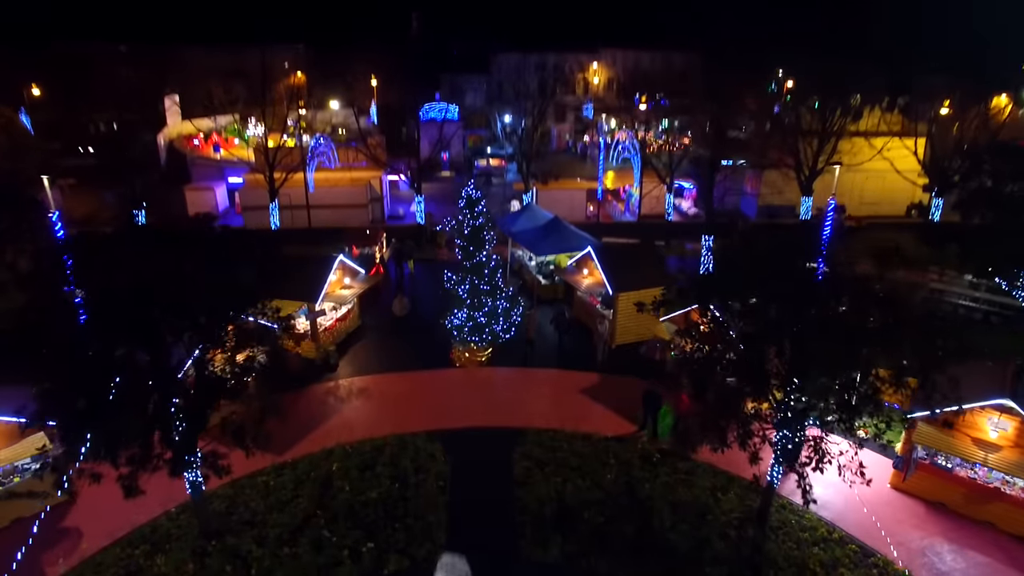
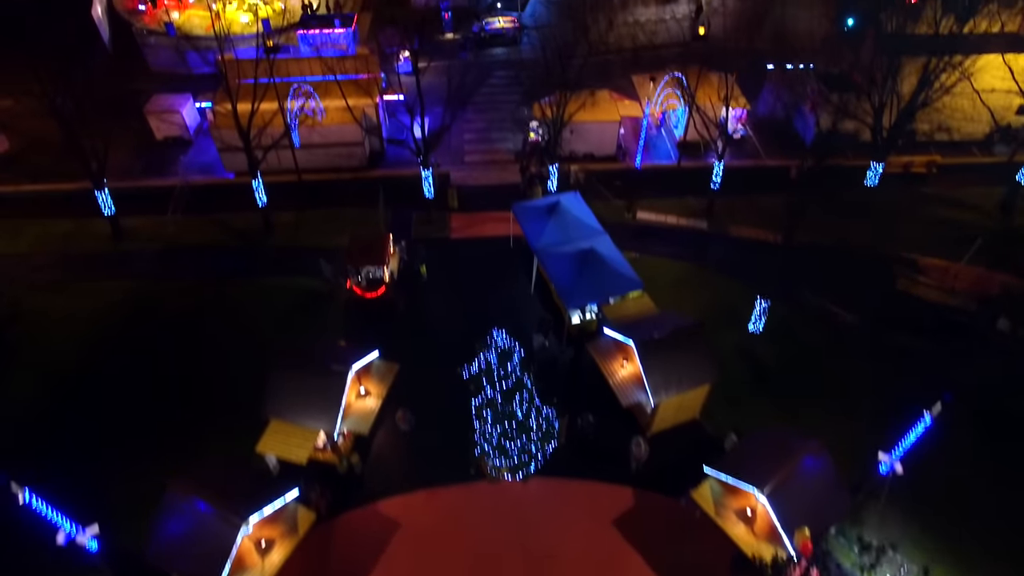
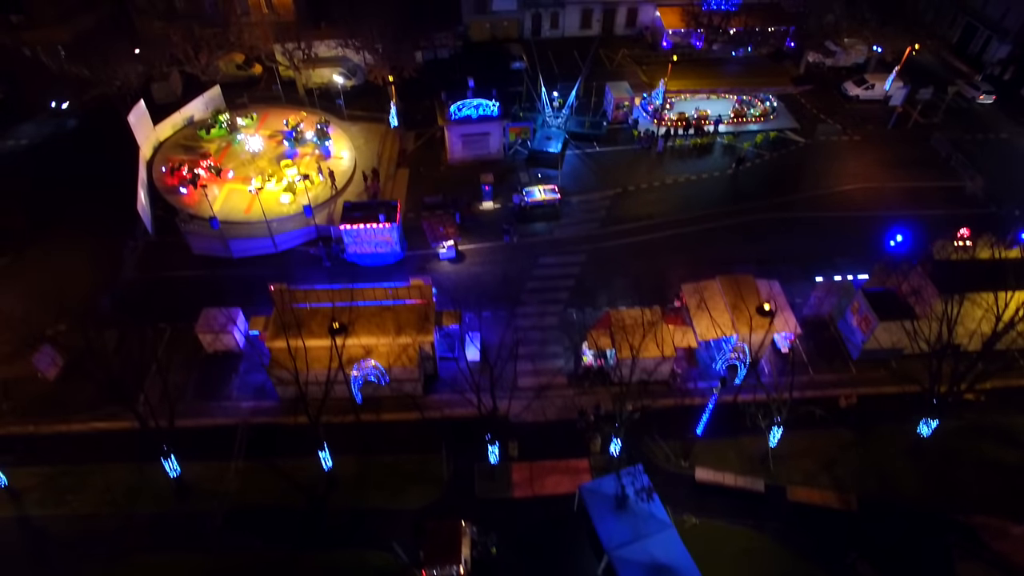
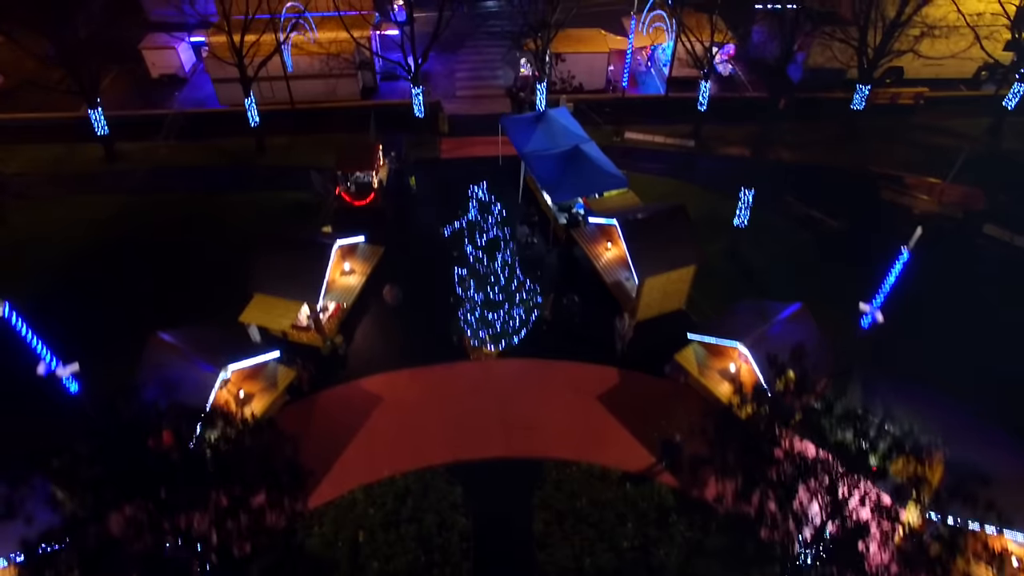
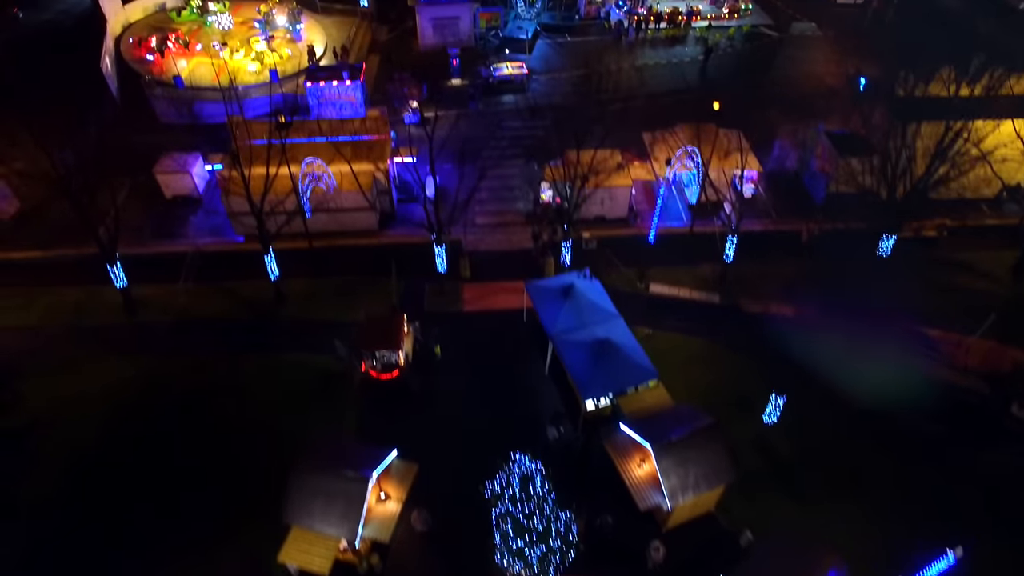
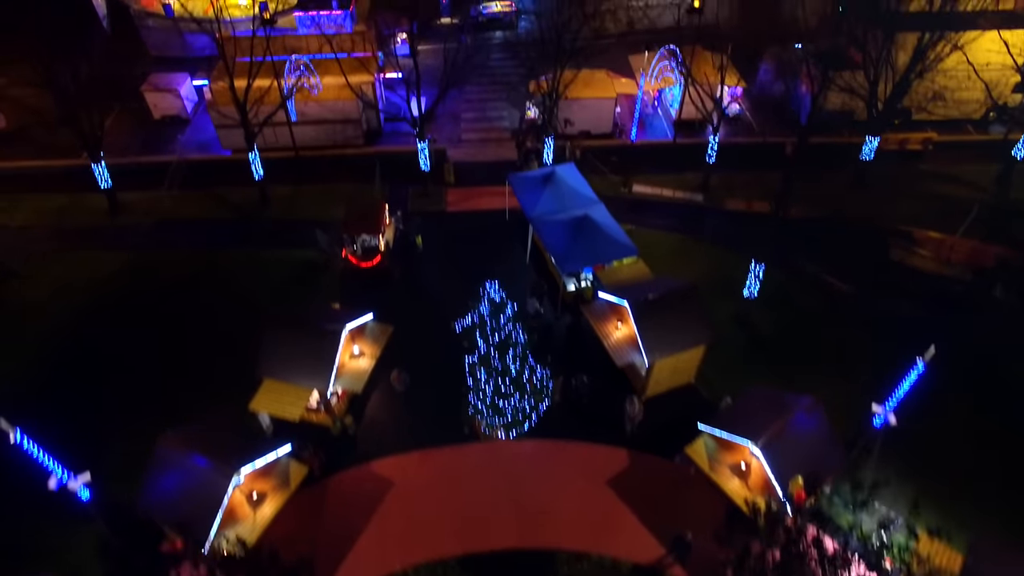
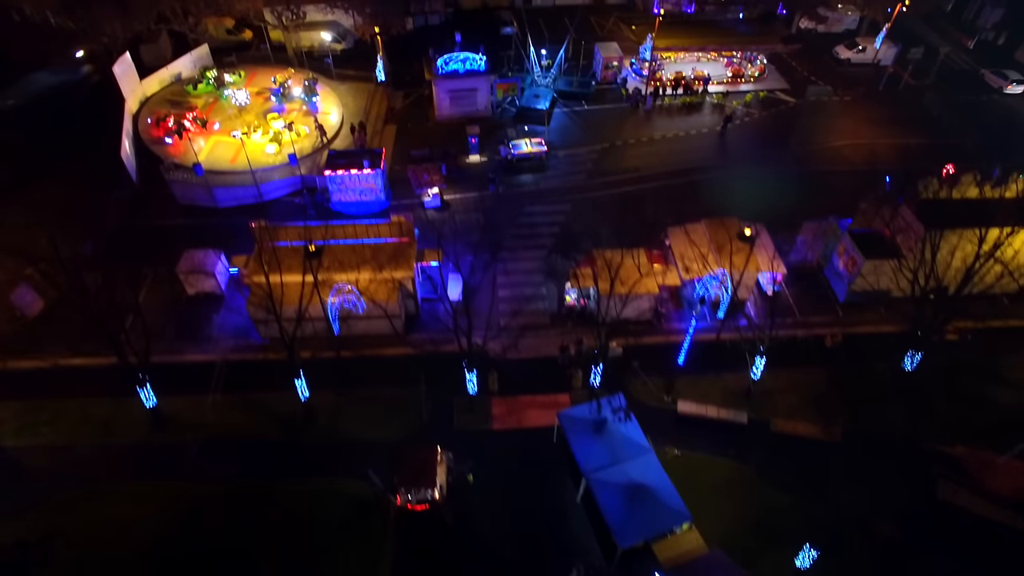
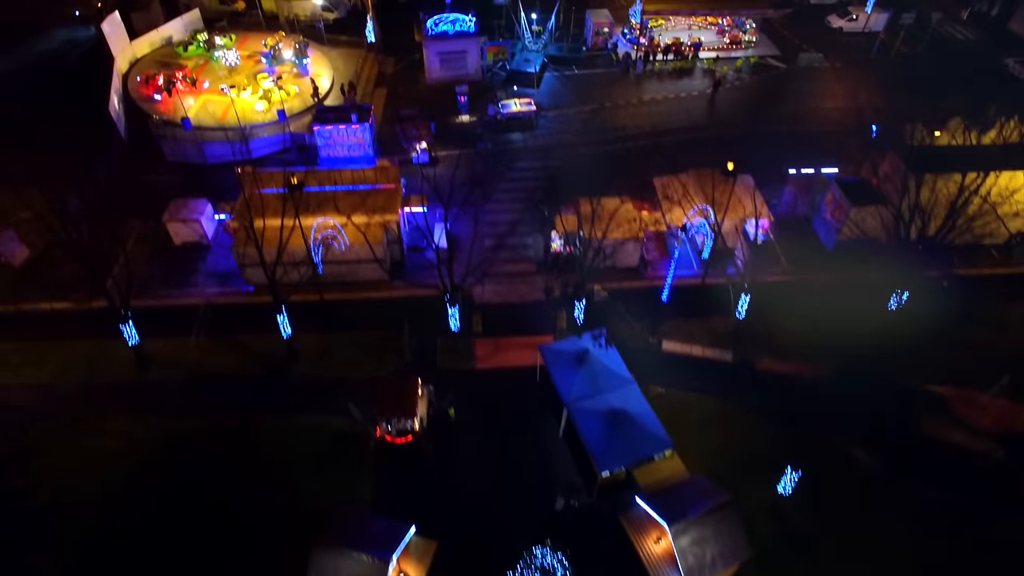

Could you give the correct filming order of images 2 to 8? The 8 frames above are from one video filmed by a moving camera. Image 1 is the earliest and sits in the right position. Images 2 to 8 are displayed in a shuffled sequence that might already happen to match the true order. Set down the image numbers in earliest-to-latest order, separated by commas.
4, 6, 2, 5, 8, 7, 3
